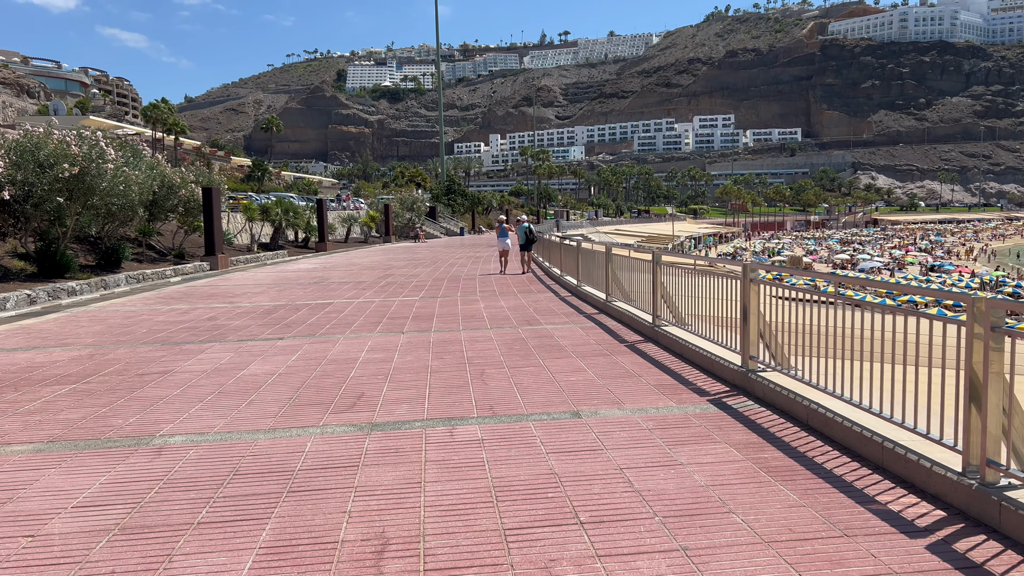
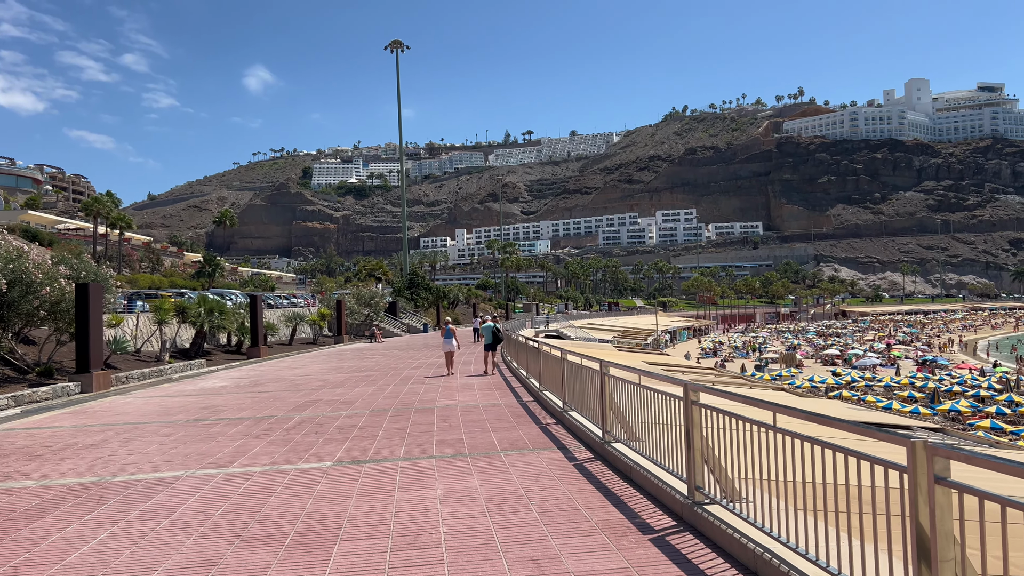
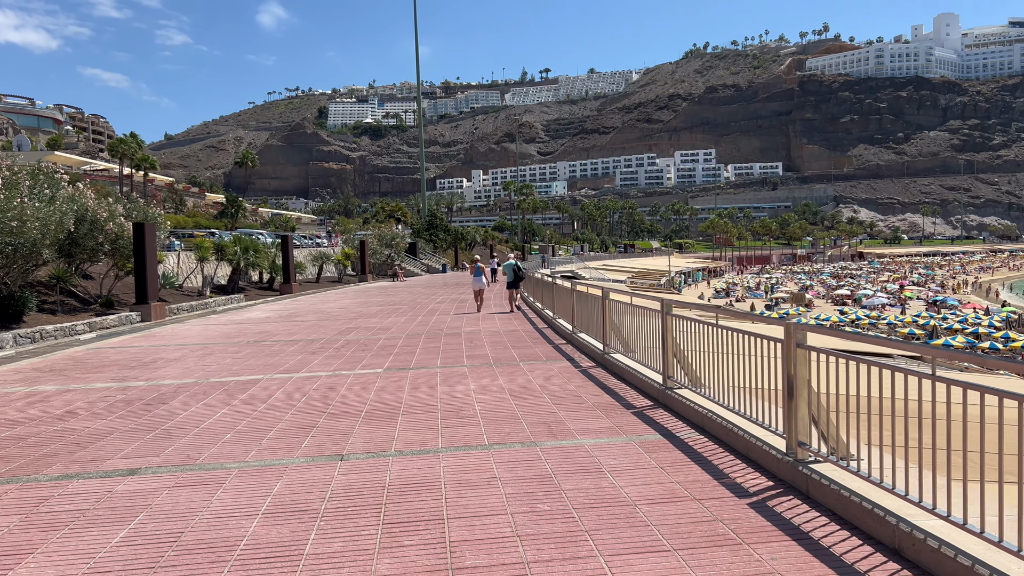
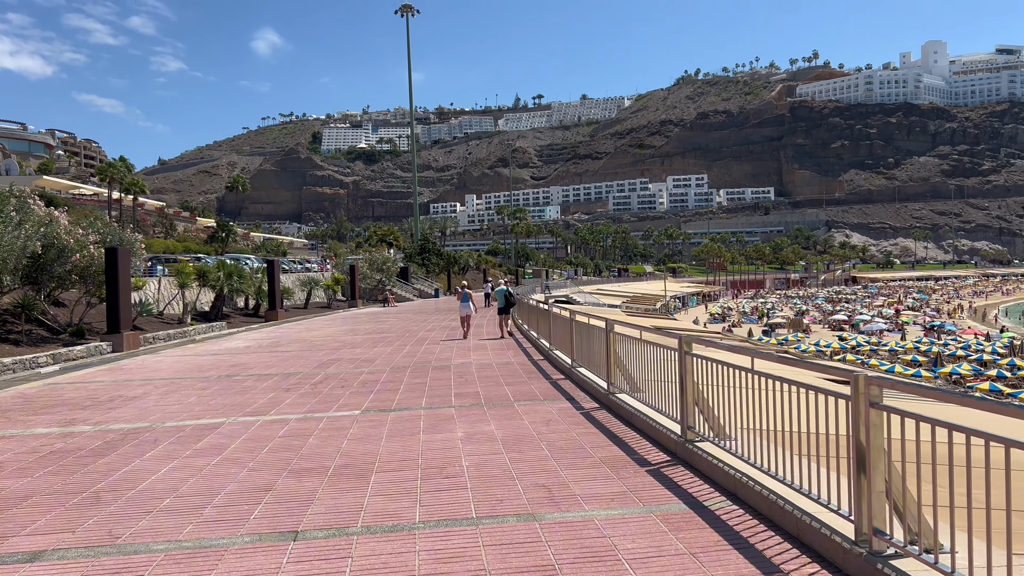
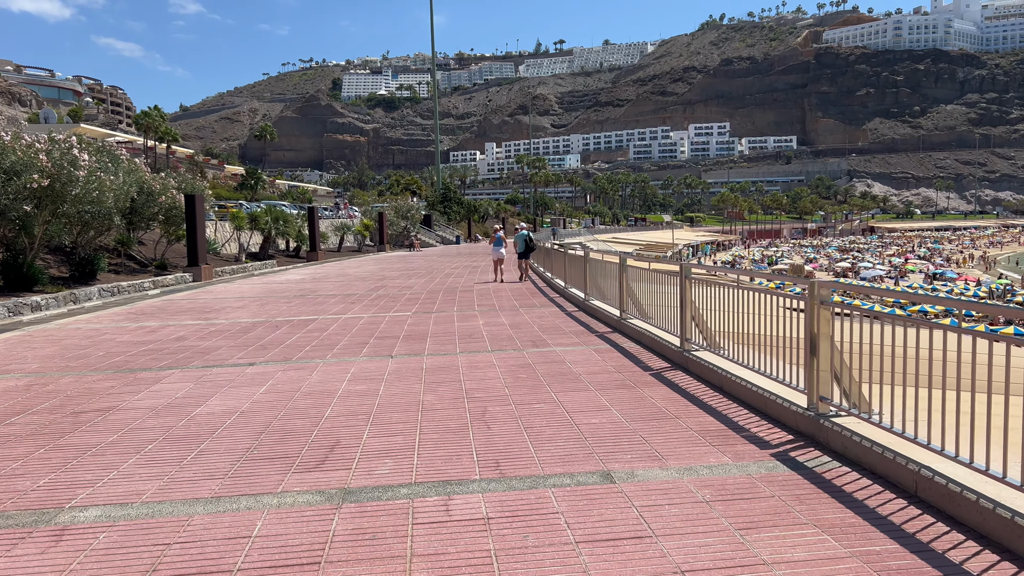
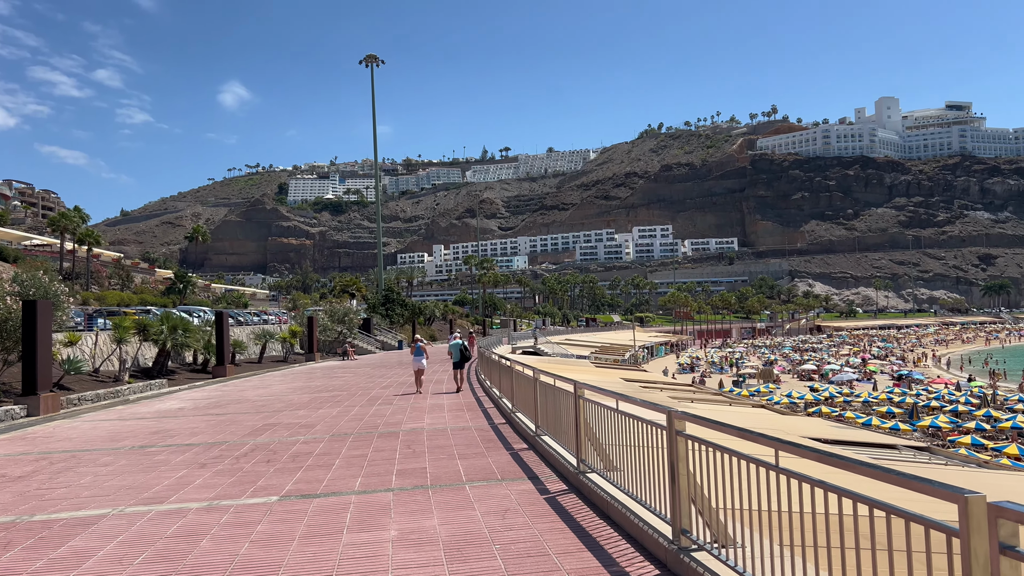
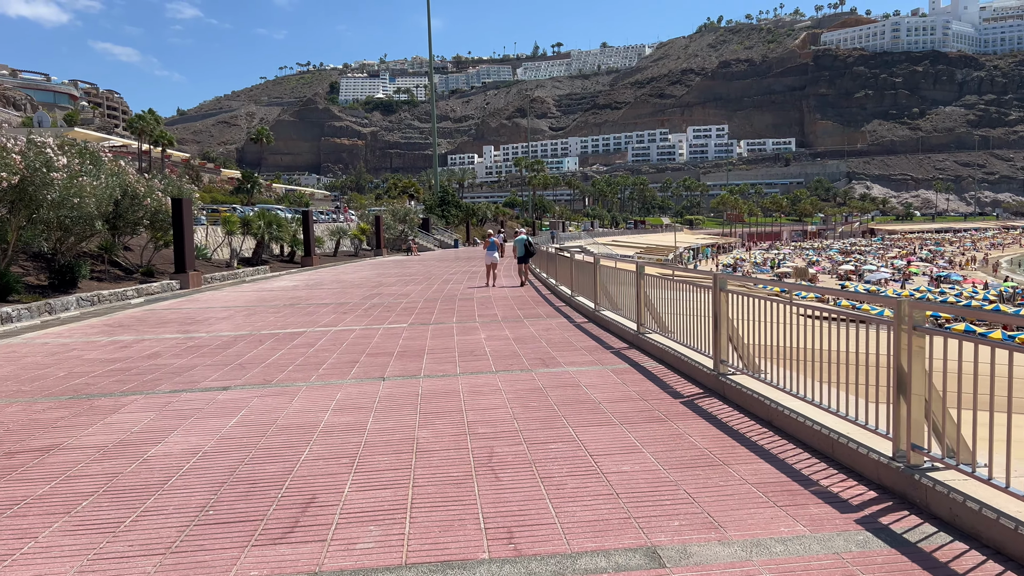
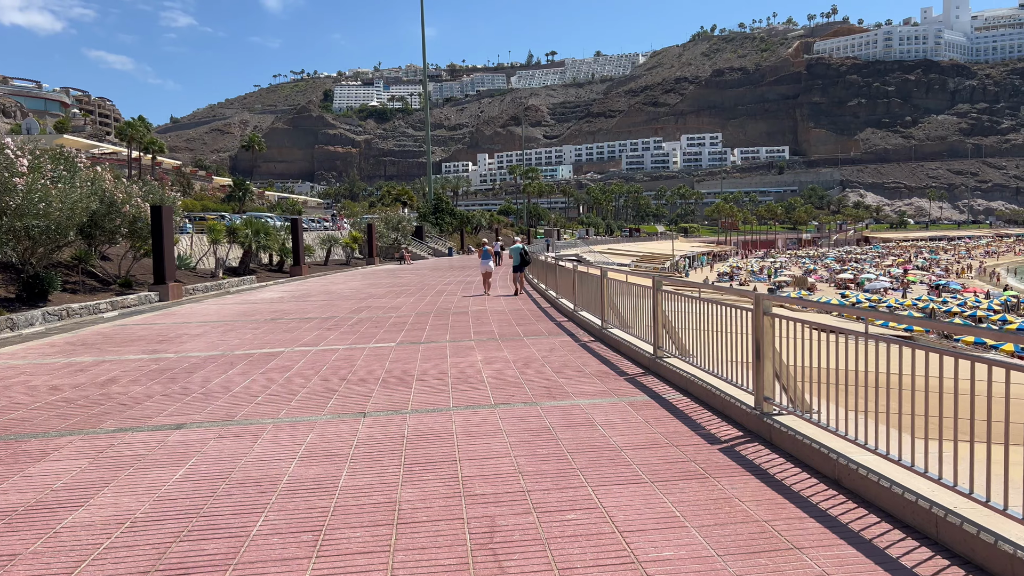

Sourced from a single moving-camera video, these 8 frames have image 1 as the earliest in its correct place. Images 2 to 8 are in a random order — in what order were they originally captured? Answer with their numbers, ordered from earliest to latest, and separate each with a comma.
5, 7, 8, 3, 4, 2, 6
